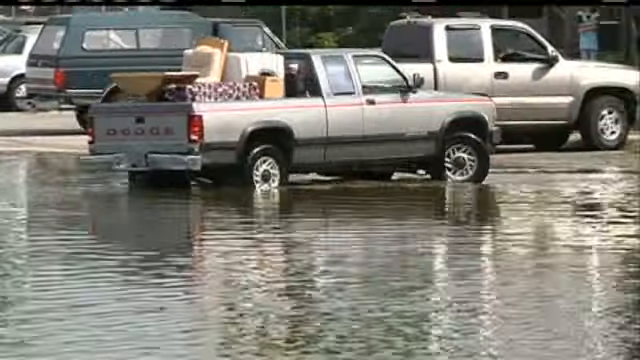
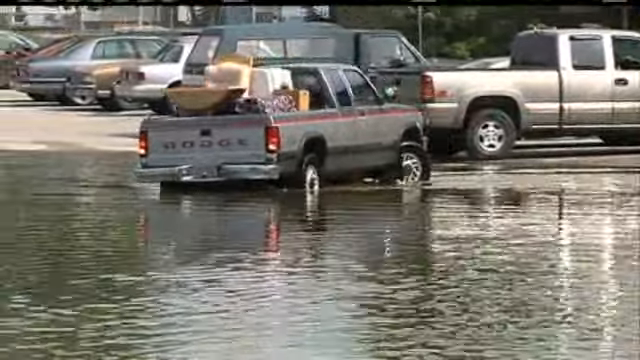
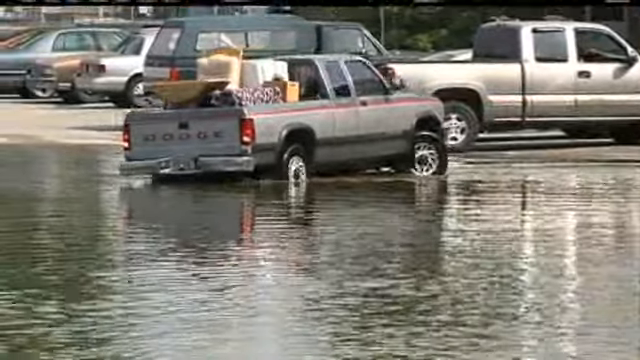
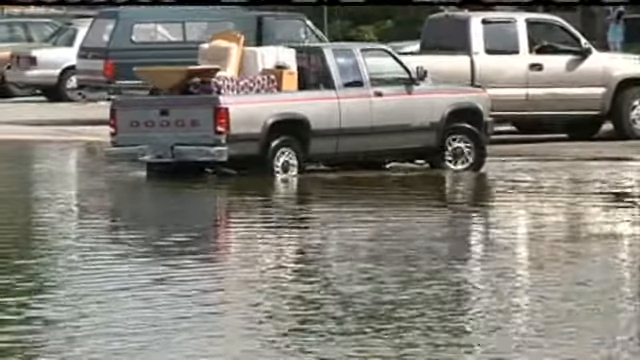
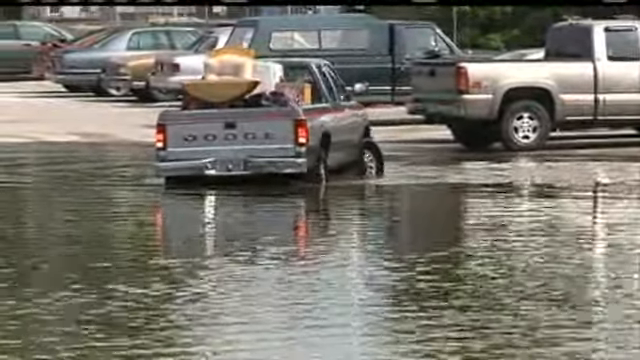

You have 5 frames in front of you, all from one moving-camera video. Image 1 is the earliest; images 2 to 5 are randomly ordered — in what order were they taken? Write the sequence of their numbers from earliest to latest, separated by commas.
4, 3, 2, 5
